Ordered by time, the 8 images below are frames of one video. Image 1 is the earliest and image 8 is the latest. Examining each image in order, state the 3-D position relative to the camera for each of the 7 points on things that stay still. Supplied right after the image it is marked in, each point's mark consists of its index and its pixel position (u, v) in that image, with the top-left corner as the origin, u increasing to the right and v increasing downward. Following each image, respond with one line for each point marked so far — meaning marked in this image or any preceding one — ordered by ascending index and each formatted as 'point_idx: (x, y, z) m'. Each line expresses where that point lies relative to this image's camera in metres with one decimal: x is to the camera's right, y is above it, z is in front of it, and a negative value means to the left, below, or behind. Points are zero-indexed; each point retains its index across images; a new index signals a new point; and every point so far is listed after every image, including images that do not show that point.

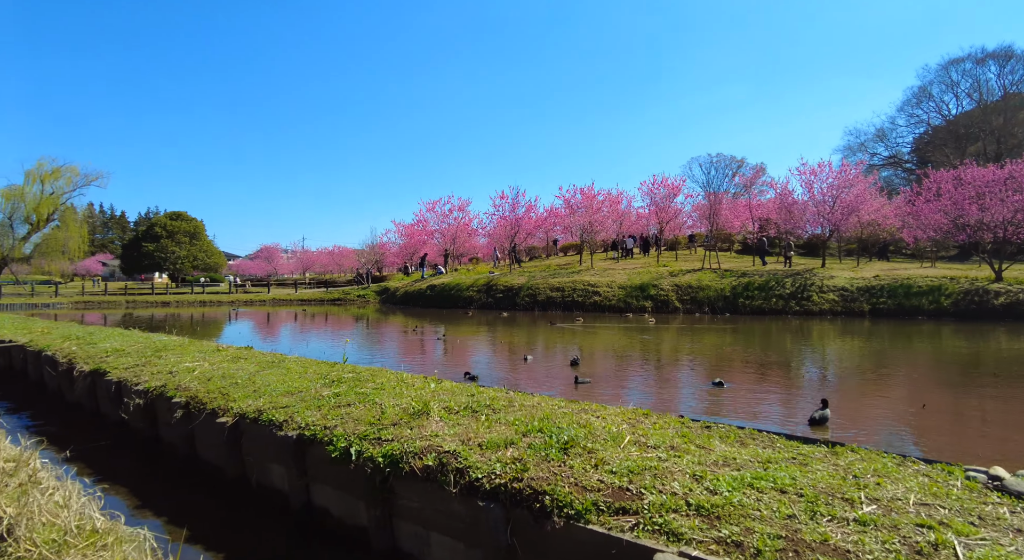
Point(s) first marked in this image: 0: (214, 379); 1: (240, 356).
0: (-3.3, -1.1, +6.3) m
1: (-3.7, -1.0, +7.8) m
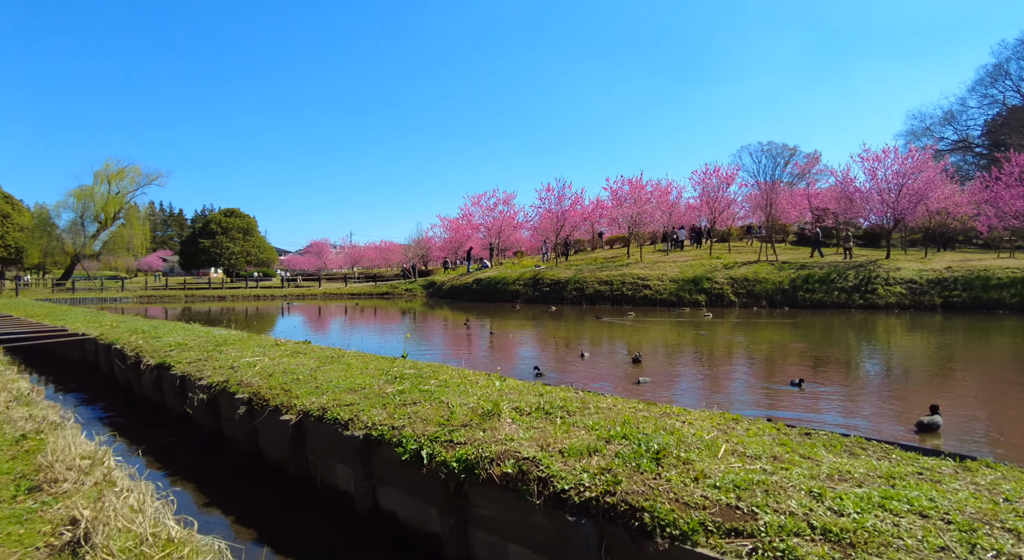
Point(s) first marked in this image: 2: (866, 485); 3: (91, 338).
0: (-2.6, -1.0, +6.2) m
1: (-2.9, -1.0, +7.7) m
2: (+1.8, -1.0, +2.9) m
3: (-7.9, -1.1, +10.6) m
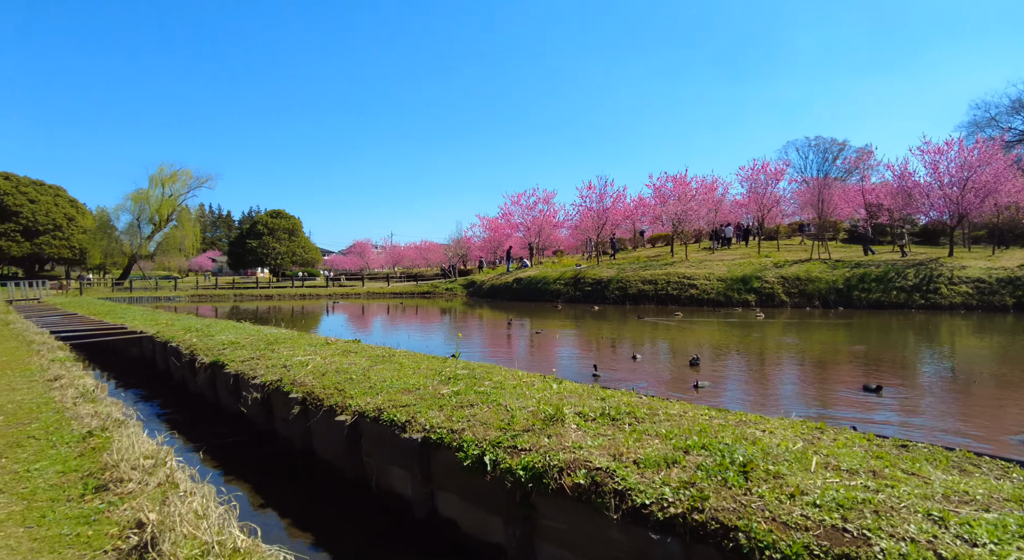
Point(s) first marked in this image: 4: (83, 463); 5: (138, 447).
0: (-2.0, -1.0, +6.2) m
1: (-2.2, -1.0, +7.7) m
2: (+2.2, -1.0, +2.5) m
3: (-7.0, -1.1, +10.9) m
4: (-2.8, -1.2, +3.7) m
5: (-2.6, -1.2, +3.9) m
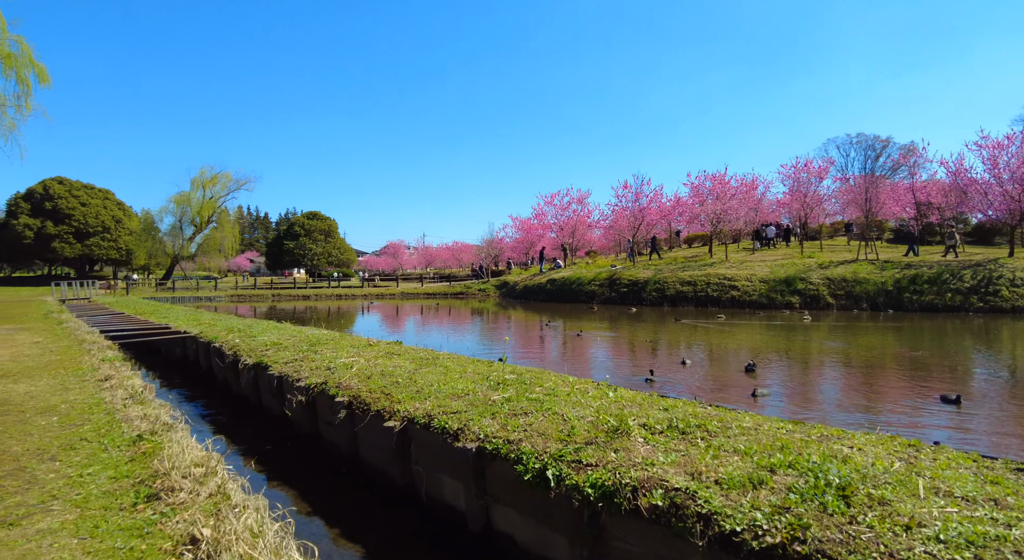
0: (-1.5, -1.0, +6.1) m
1: (-1.6, -1.0, +7.6) m
2: (+2.5, -1.0, +2.2) m
3: (-6.2, -1.1, +11.0) m
4: (-2.4, -1.2, +3.6) m
5: (-2.2, -1.2, +3.8) m
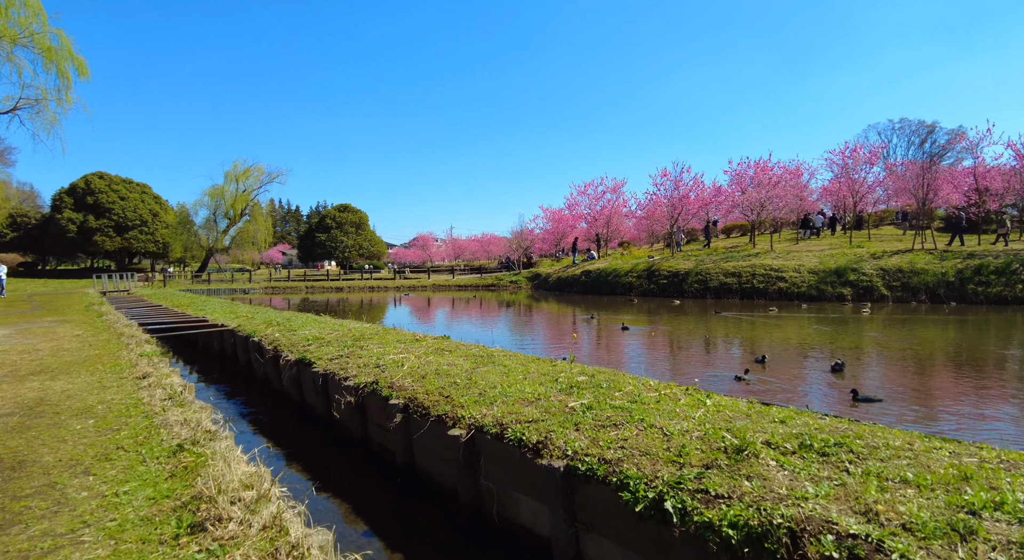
0: (-0.8, -1.0, +5.6) m
1: (-0.9, -0.9, +7.1) m
2: (+3.0, -1.0, +1.5) m
3: (-5.3, -0.9, +10.7) m
4: (-1.9, -1.2, +3.2) m
5: (-1.6, -1.1, +3.3) m
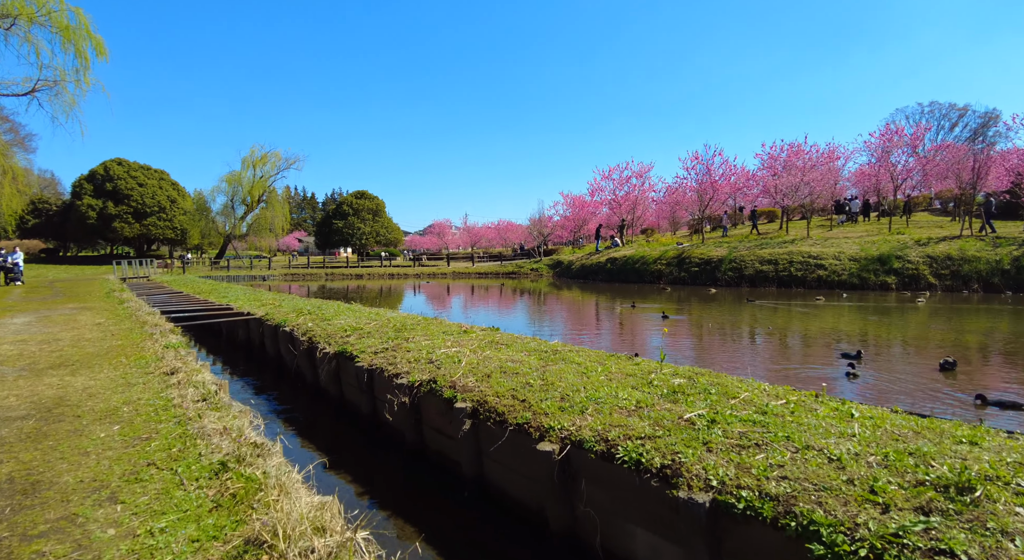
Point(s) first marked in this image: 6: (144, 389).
0: (-0.2, -0.8, +4.9) m
1: (-0.2, -0.7, +6.4) m
2: (+3.5, -1.0, +0.7) m
3: (-4.6, -0.7, +10.1) m
4: (-1.3, -1.1, +2.5) m
5: (-1.0, -1.0, +2.6) m
6: (-3.3, -1.0, +5.0) m
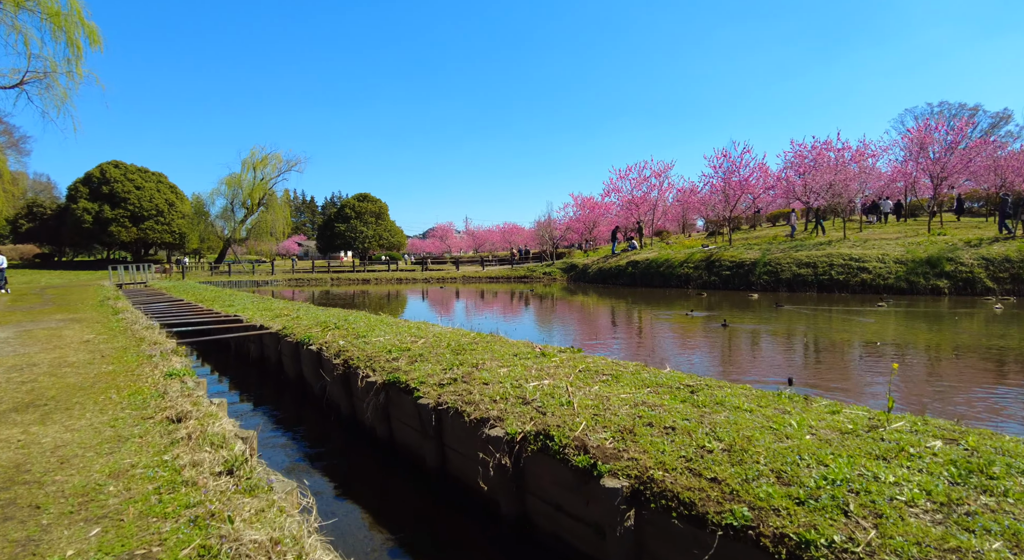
0: (+0.8, -0.9, +3.4) m
1: (+0.7, -0.8, +5.0) m
2: (+4.5, -1.0, -0.7) m
3: (-3.6, -0.8, +8.7) m
4: (-0.3, -1.2, +1.1) m
5: (-0.1, -1.1, +1.2) m
6: (-2.3, -1.1, +3.5) m
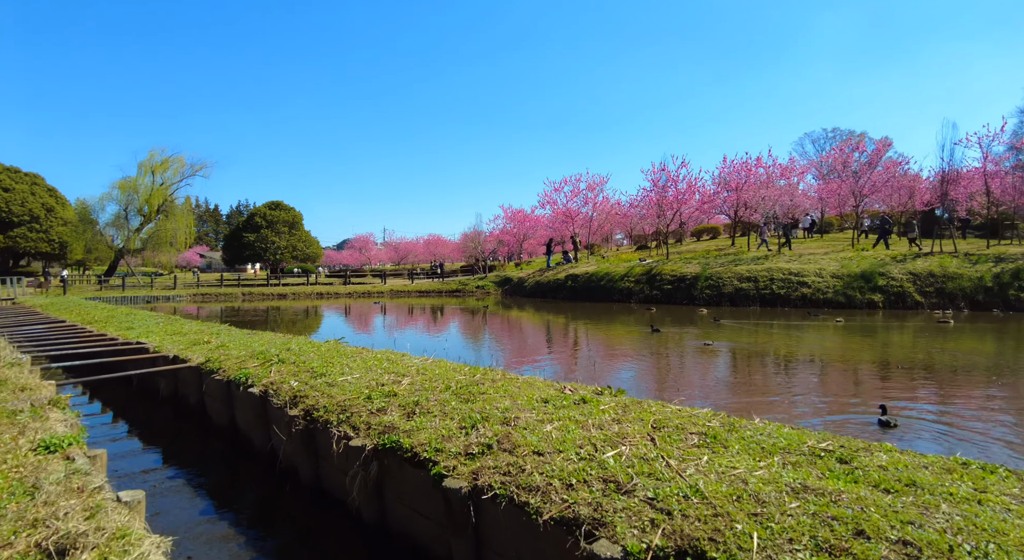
0: (+1.3, -1.0, +2.2) m
1: (+1.1, -1.0, +3.7) m
2: (+5.6, -1.1, -1.4) m
3: (-3.8, -1.1, +6.7) m
4: (+0.6, -1.2, -0.3) m
5: (+0.8, -1.2, -0.2) m
6: (-1.8, -1.2, +1.8) m
